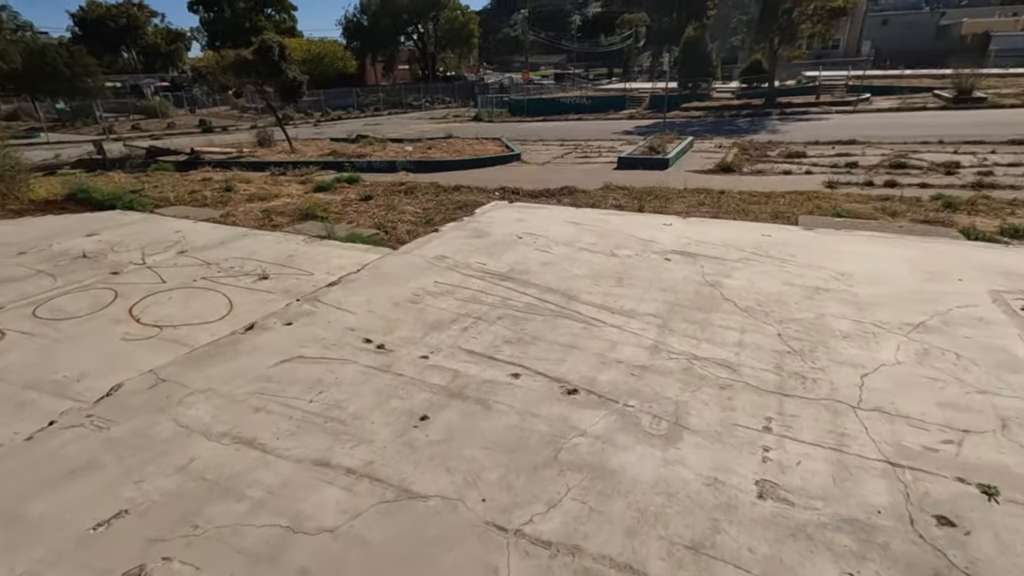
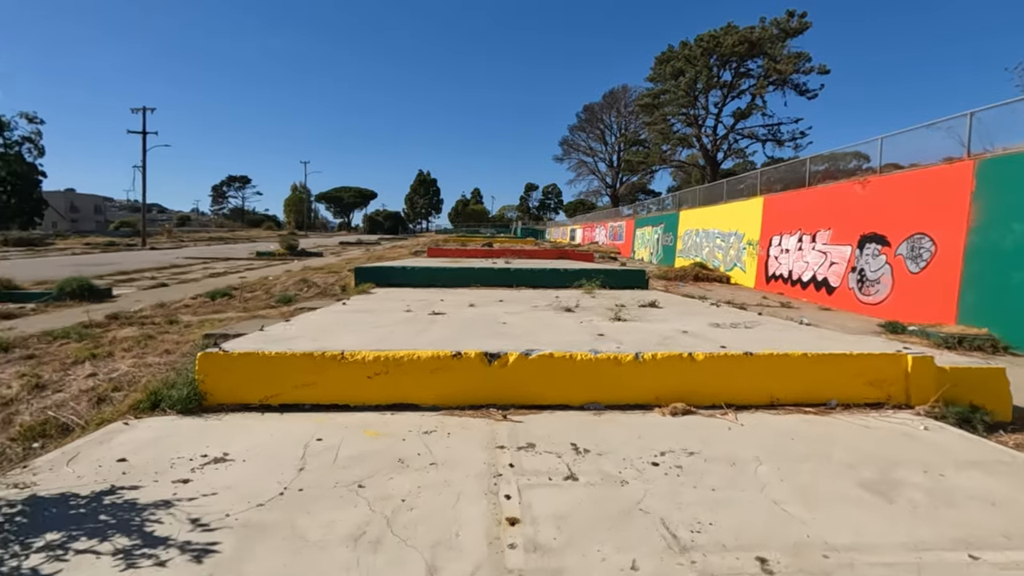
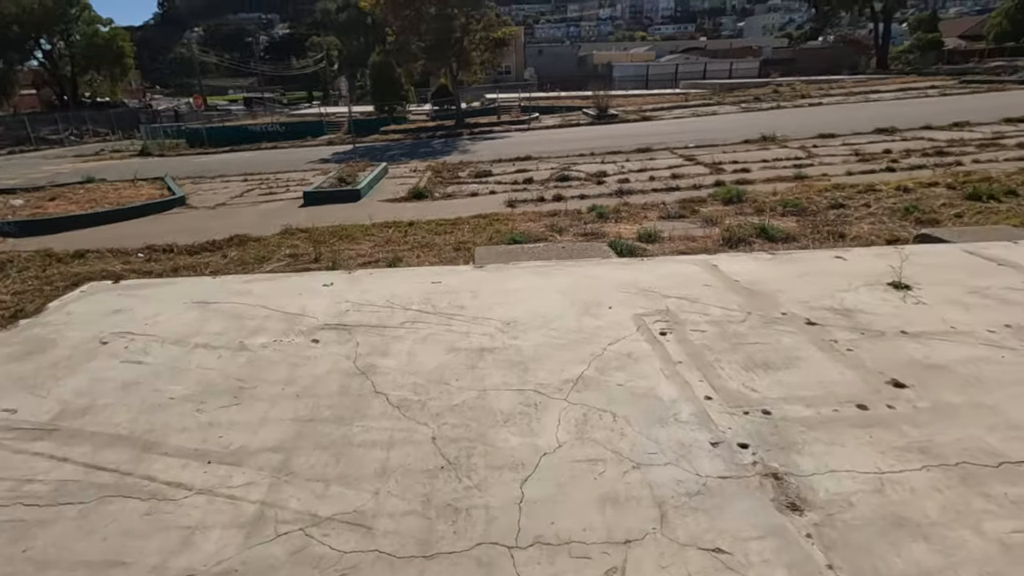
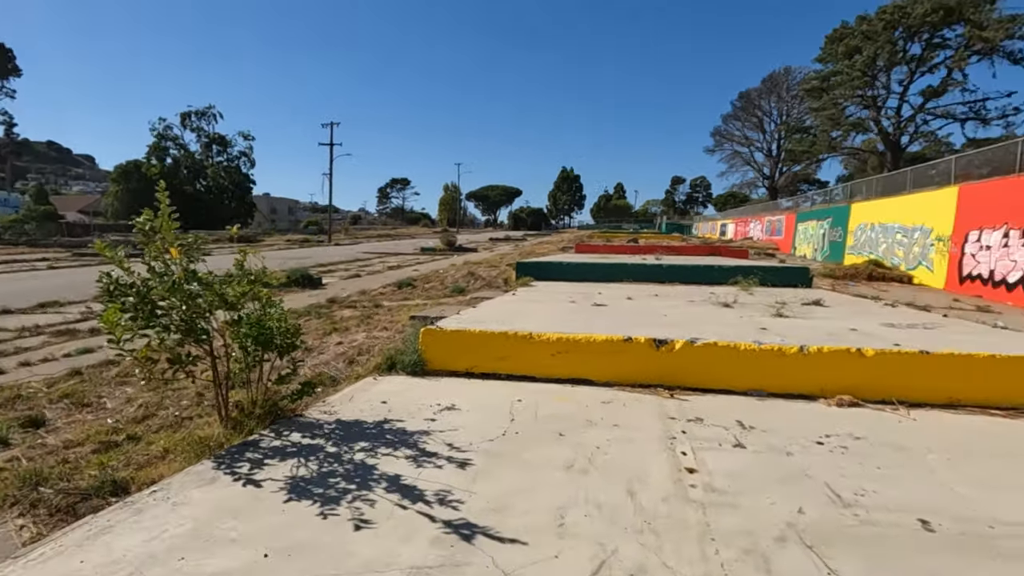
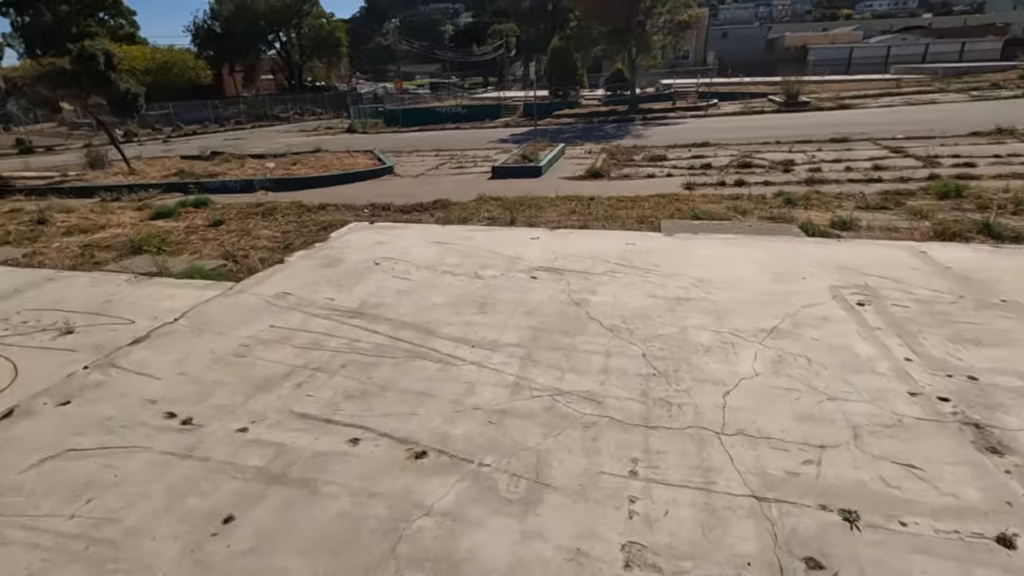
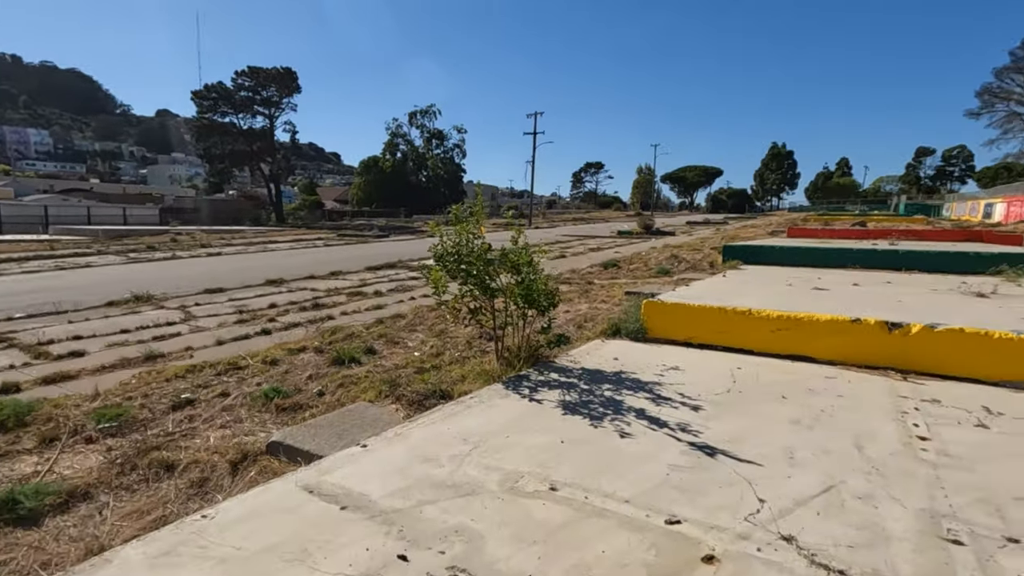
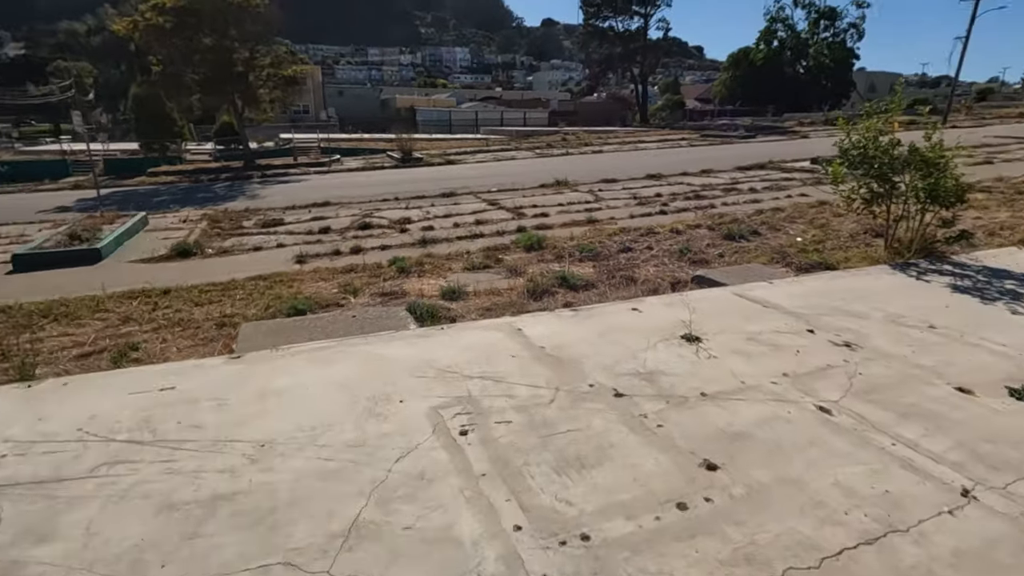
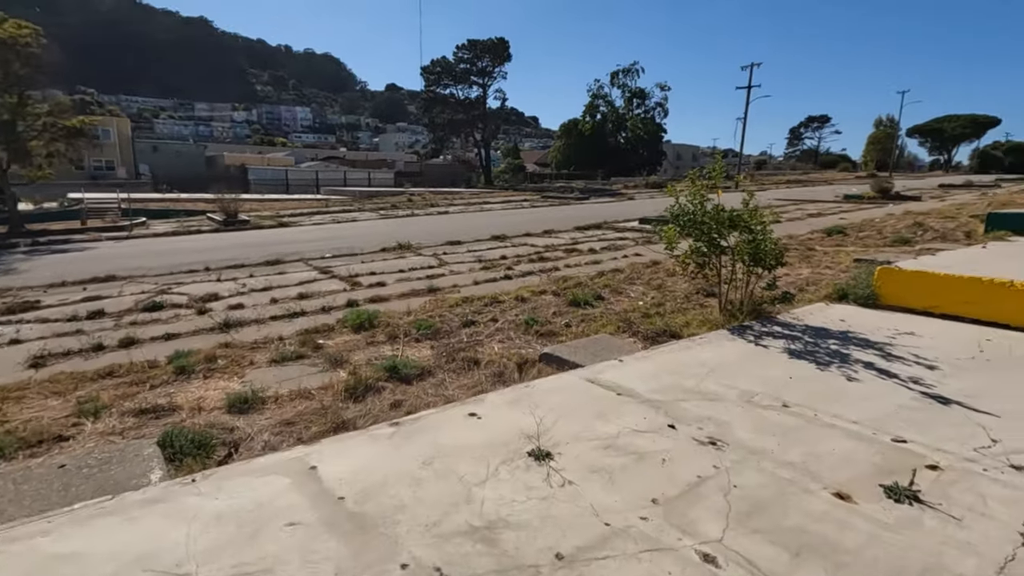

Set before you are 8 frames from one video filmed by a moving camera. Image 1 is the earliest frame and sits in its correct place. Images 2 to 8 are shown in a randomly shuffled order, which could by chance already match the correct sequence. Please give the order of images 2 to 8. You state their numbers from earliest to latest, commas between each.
5, 3, 7, 8, 6, 4, 2
